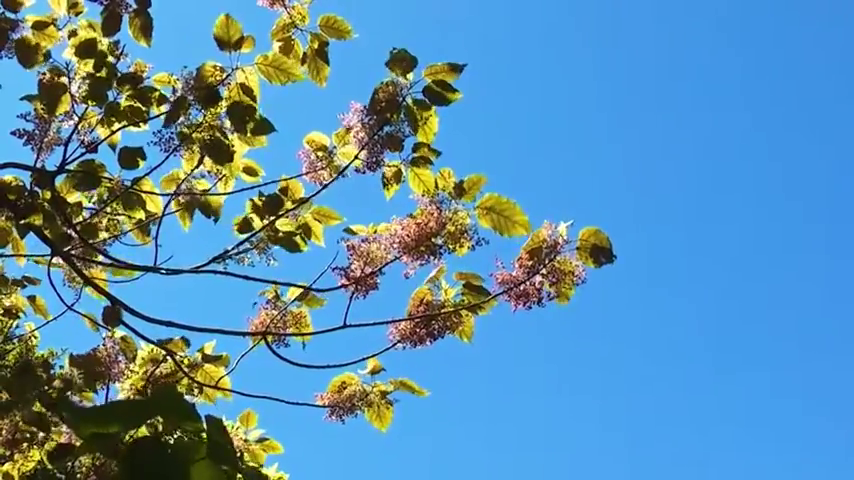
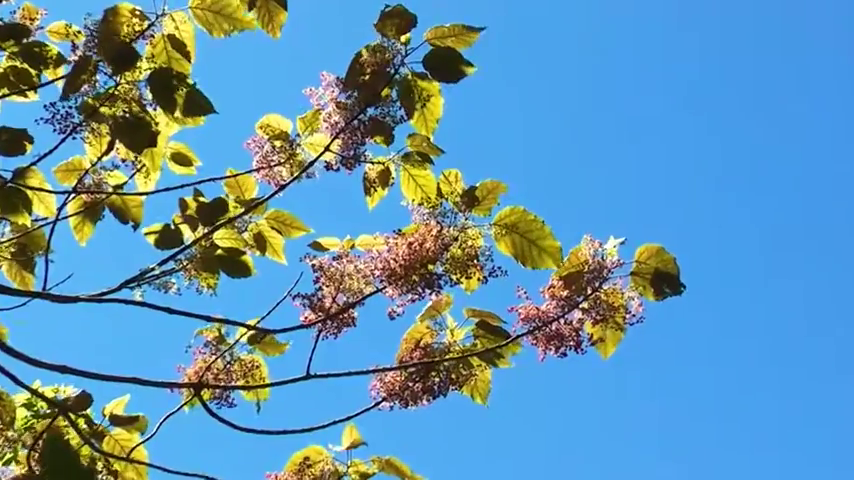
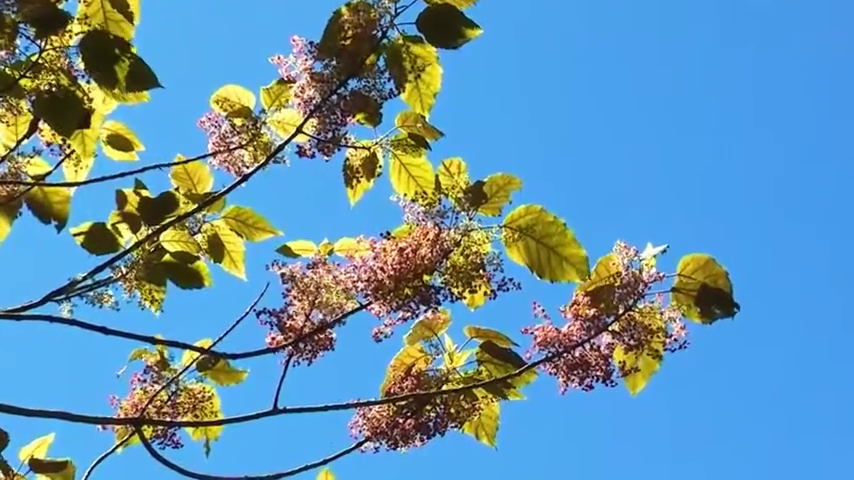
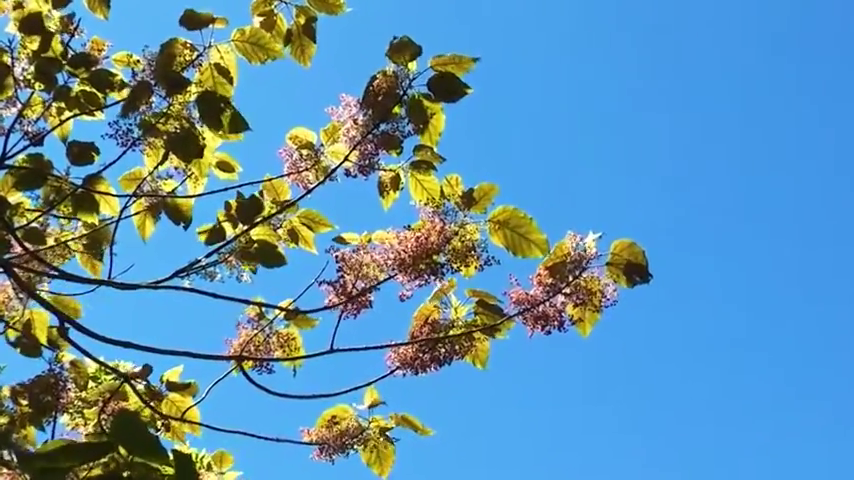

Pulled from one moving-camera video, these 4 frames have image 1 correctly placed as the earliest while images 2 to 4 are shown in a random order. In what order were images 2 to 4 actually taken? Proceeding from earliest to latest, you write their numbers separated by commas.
4, 2, 3
